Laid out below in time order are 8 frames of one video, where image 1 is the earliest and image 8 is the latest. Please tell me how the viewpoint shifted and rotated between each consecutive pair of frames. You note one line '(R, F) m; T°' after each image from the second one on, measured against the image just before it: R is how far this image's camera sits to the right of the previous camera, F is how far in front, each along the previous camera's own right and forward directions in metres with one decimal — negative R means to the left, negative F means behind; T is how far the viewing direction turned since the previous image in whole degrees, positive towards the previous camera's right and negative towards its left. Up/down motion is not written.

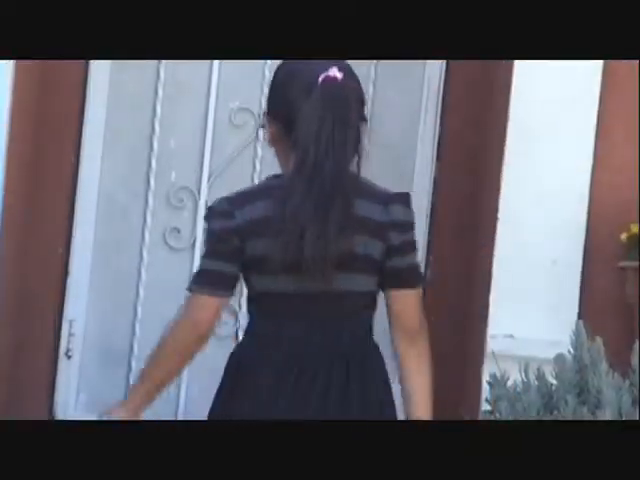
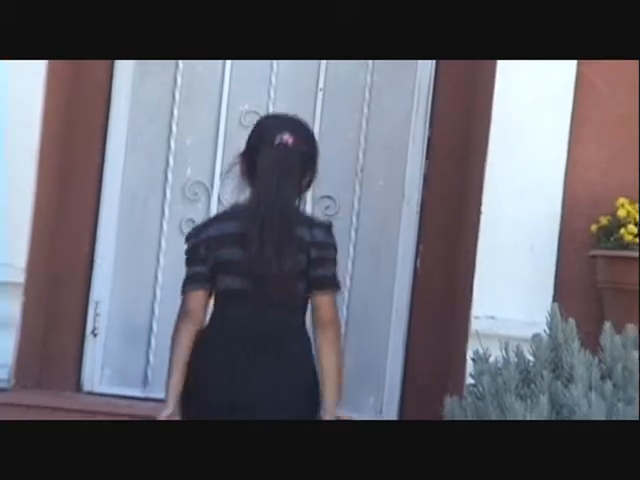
(-0.1, -0.3) m; +2°
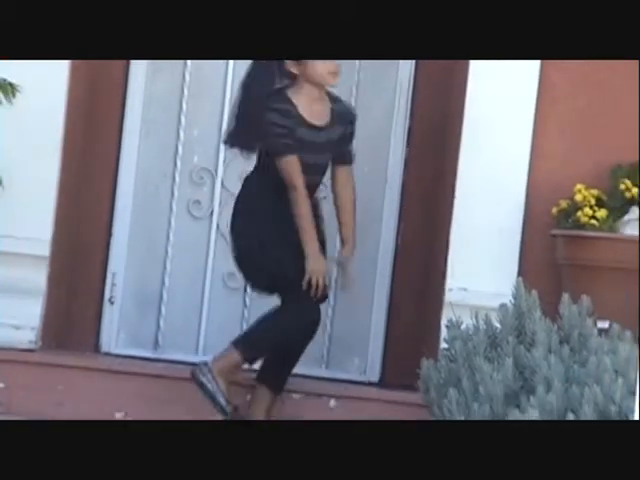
(0.0, -0.4) m; +1°
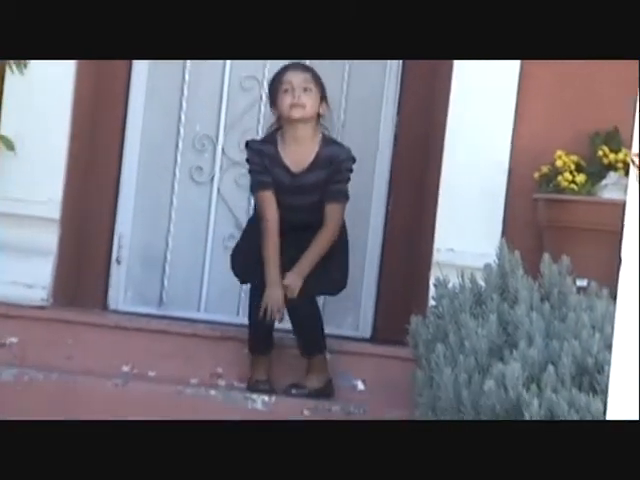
(0.0, -0.2) m; +1°
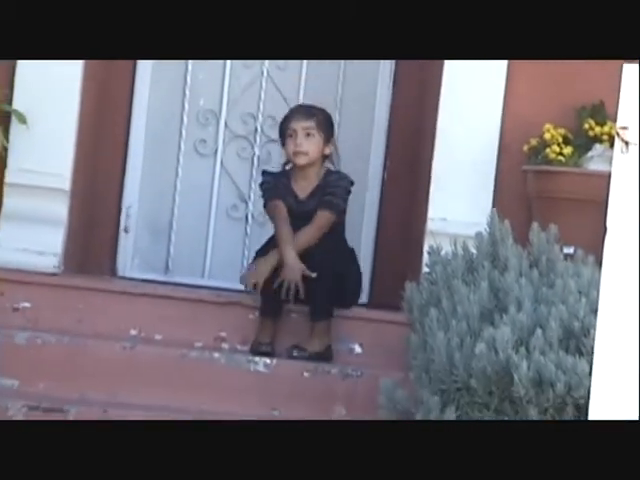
(0.0, -0.2) m; 0°
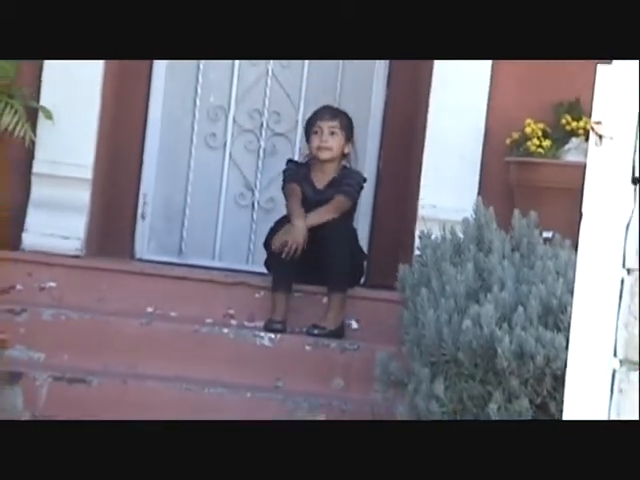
(0.0, -0.3) m; 0°
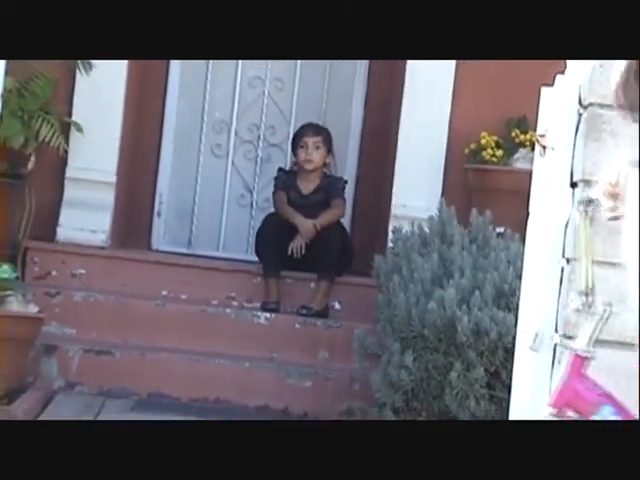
(0.0, -0.7) m; +1°
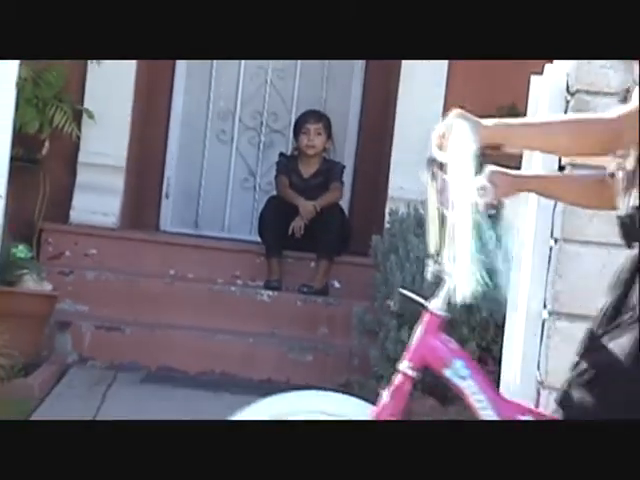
(0.0, -0.2) m; 0°
